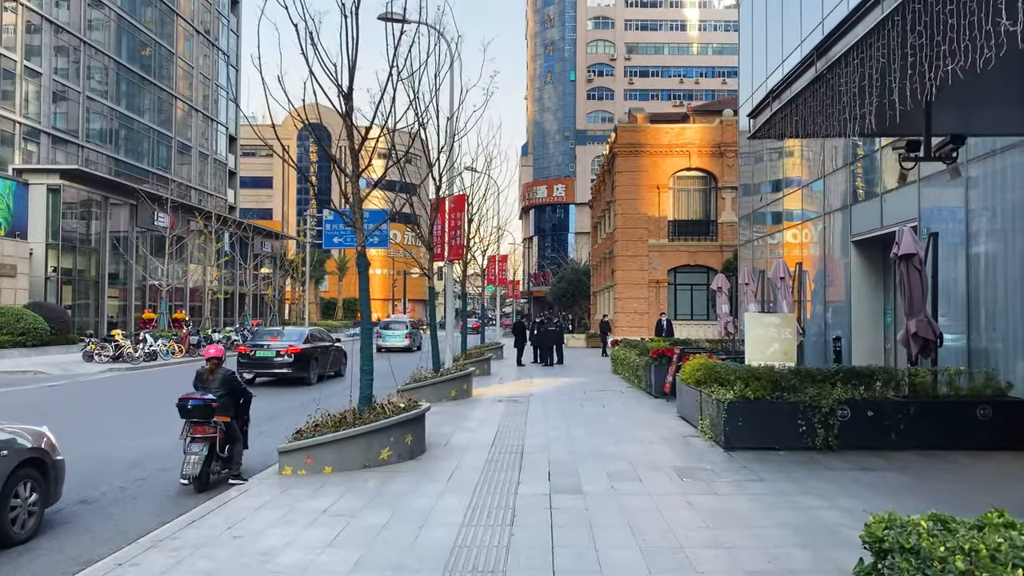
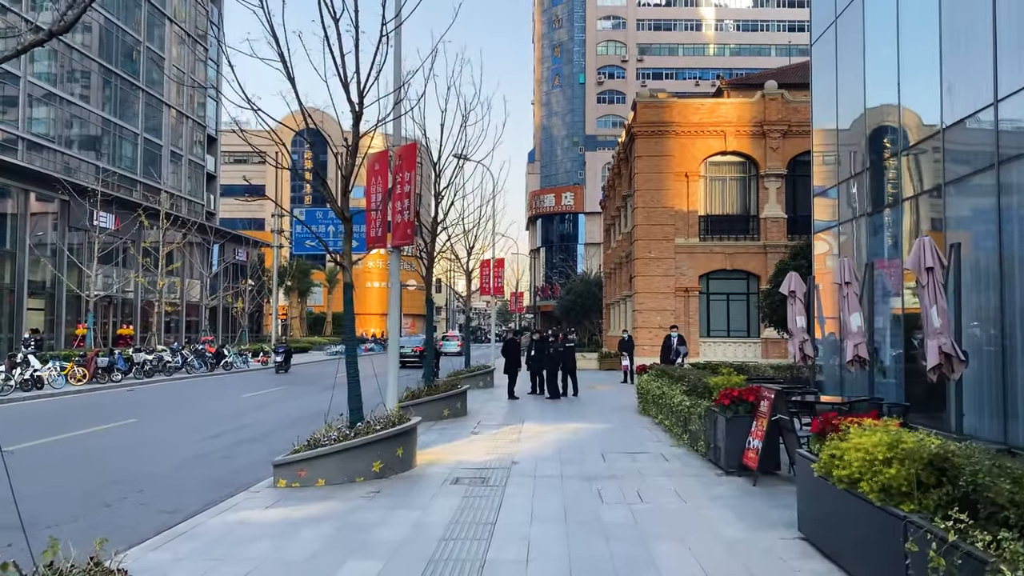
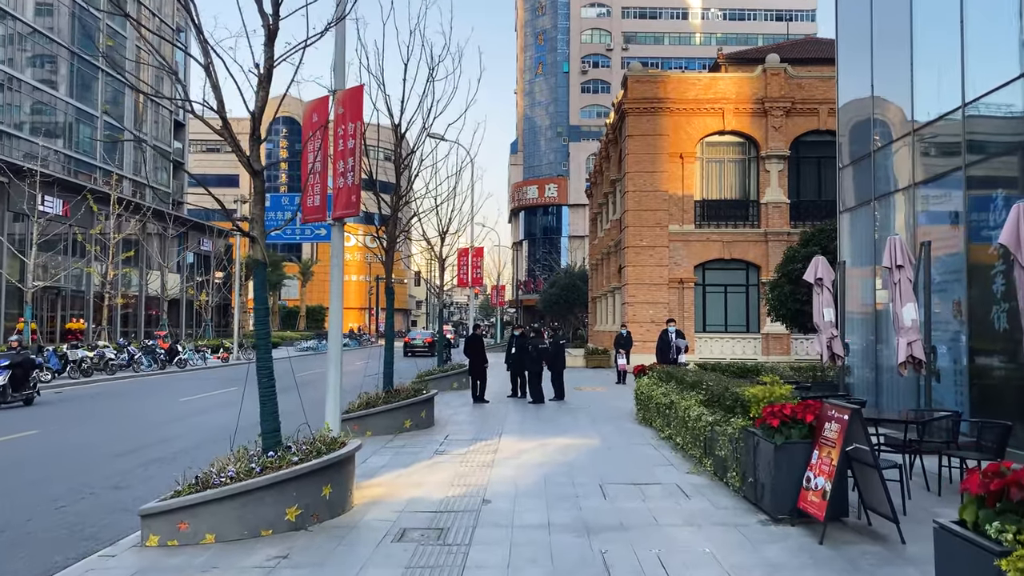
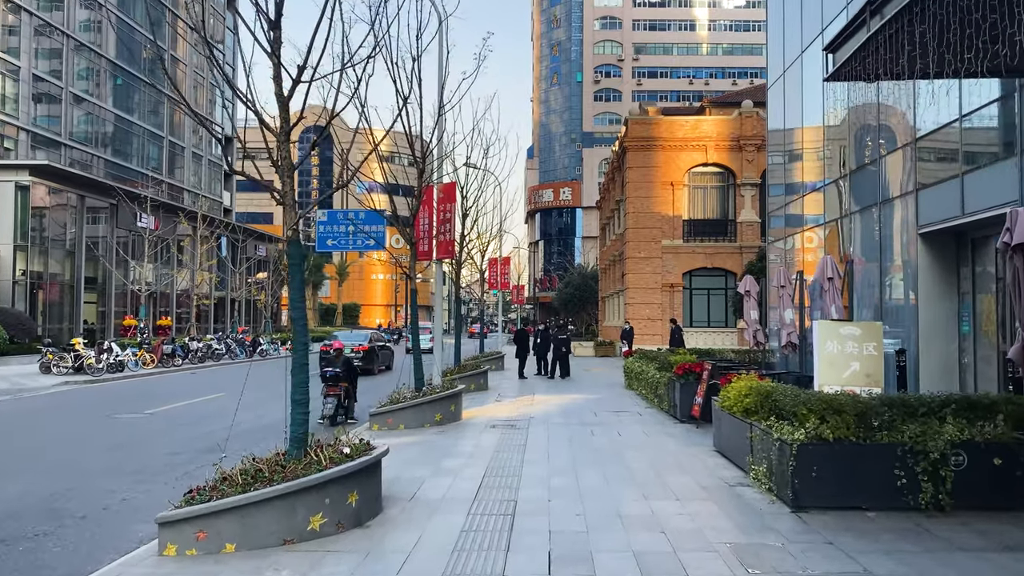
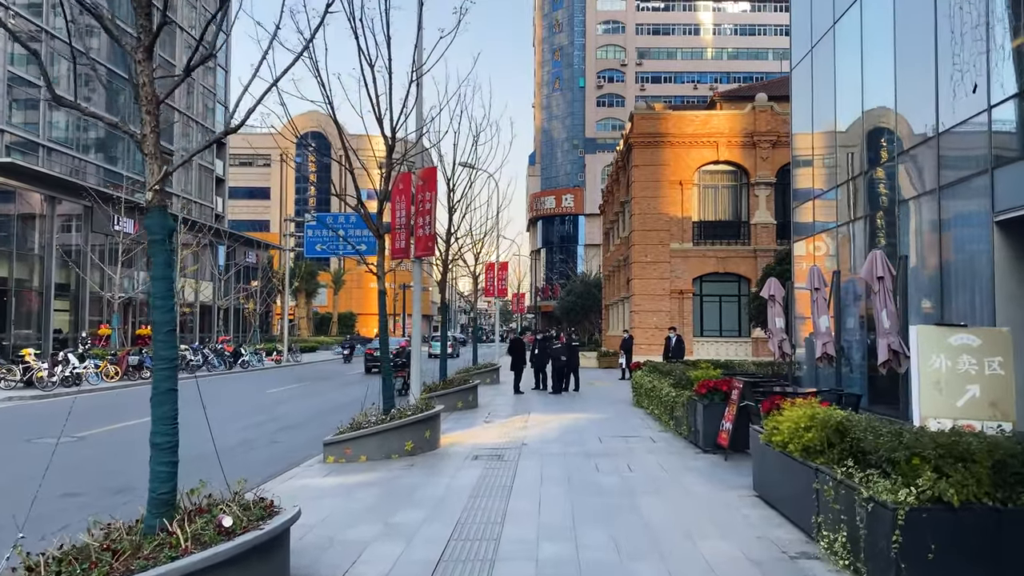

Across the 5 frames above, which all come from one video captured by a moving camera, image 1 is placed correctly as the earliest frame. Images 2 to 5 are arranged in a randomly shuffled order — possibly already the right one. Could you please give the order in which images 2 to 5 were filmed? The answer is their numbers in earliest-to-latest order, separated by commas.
4, 5, 2, 3
